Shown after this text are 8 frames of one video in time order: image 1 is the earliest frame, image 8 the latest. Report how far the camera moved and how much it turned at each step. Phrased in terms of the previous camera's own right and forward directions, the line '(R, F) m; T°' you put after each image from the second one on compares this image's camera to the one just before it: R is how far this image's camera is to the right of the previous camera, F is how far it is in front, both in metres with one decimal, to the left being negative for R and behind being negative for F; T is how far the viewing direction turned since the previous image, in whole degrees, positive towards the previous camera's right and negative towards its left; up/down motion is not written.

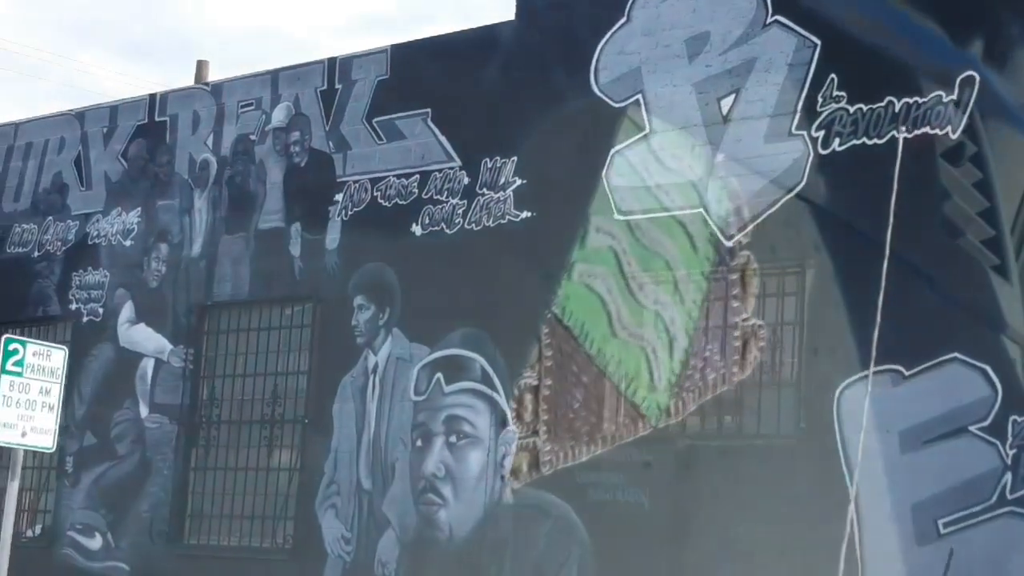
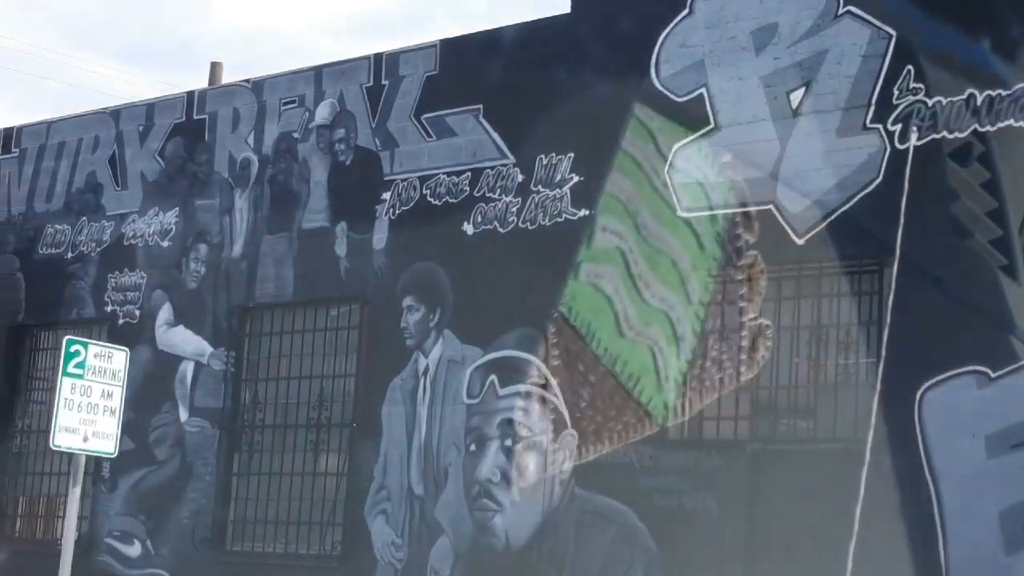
(-0.5, +0.3) m; 0°
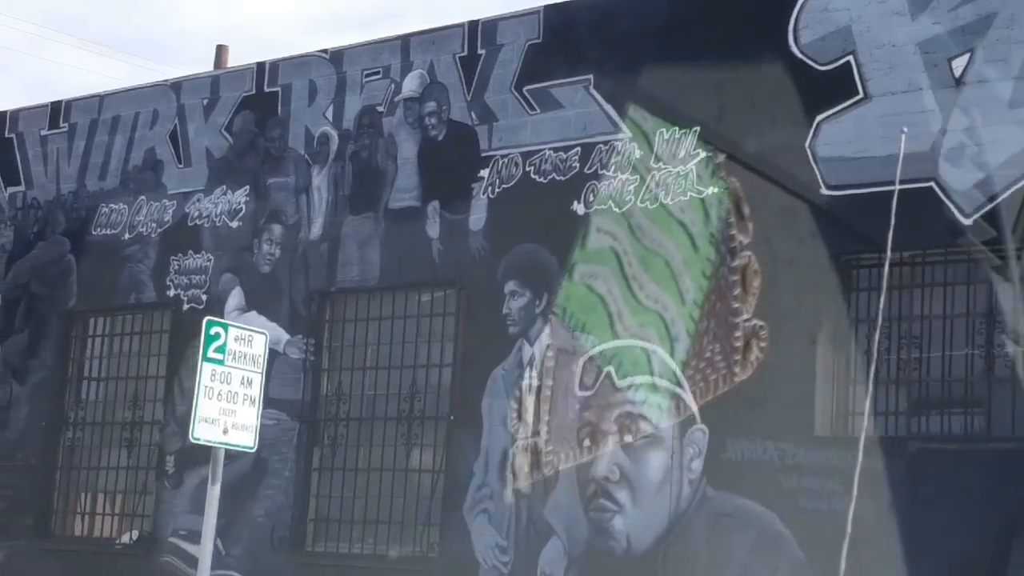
(-1.2, +0.9) m; +1°
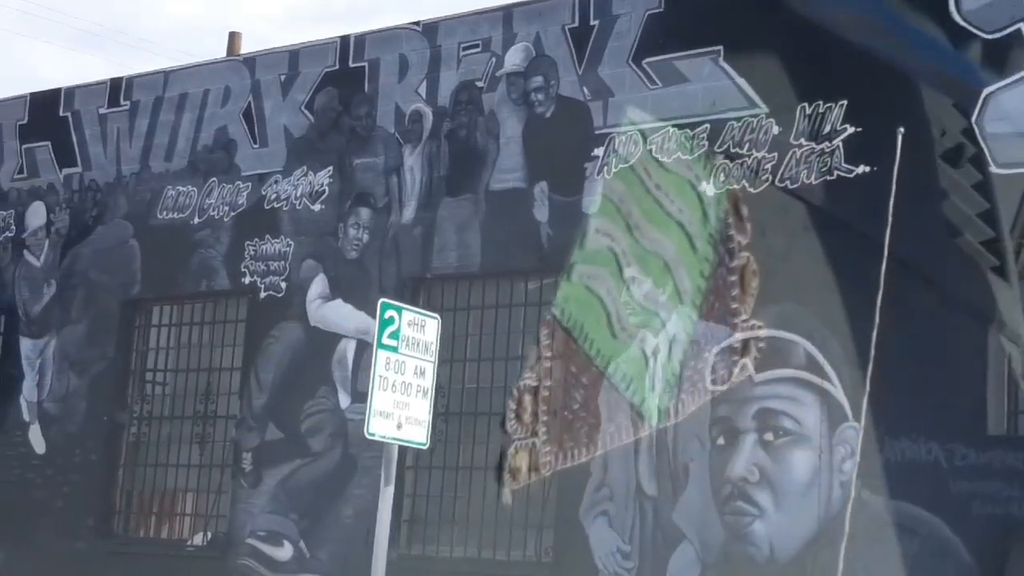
(-1.1, +0.8) m; 0°
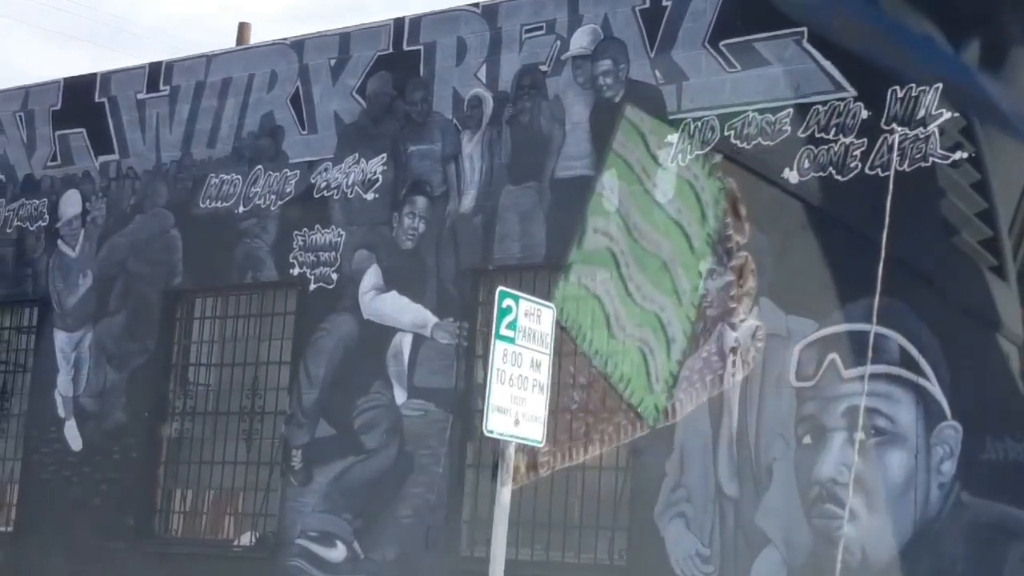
(-0.6, +0.5) m; 0°
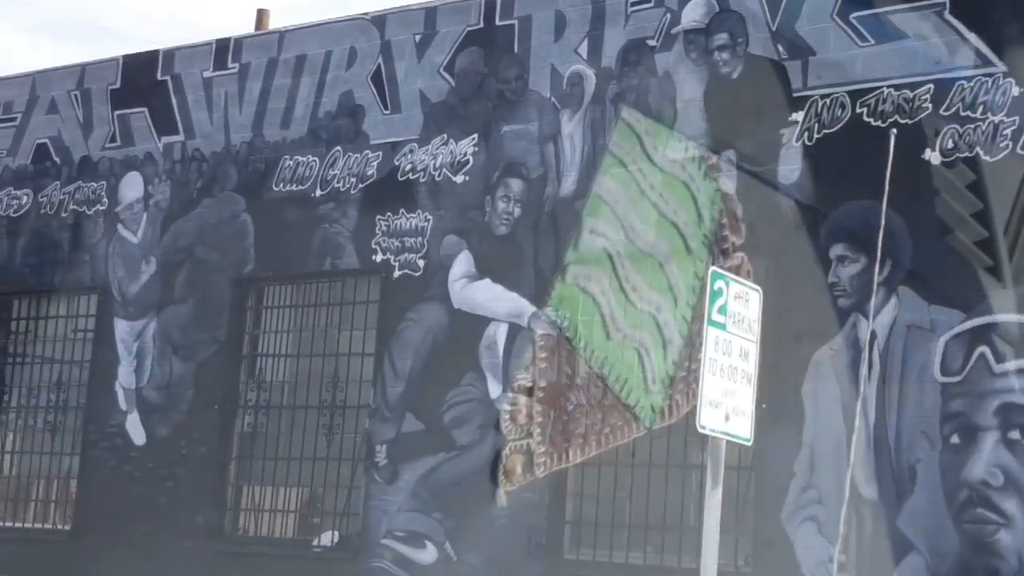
(-0.9, +0.7) m; 0°
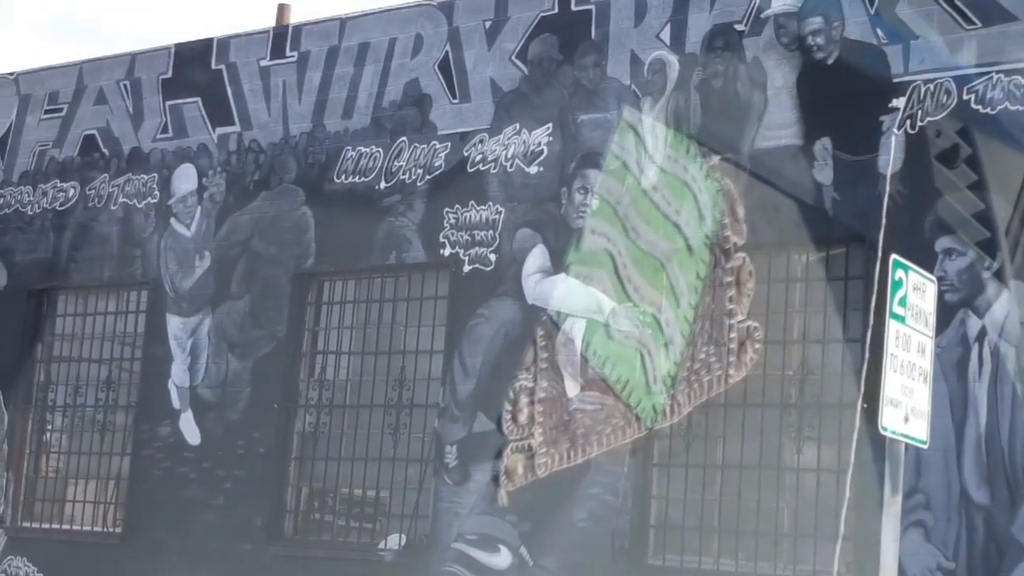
(-0.6, +0.4) m; 0°
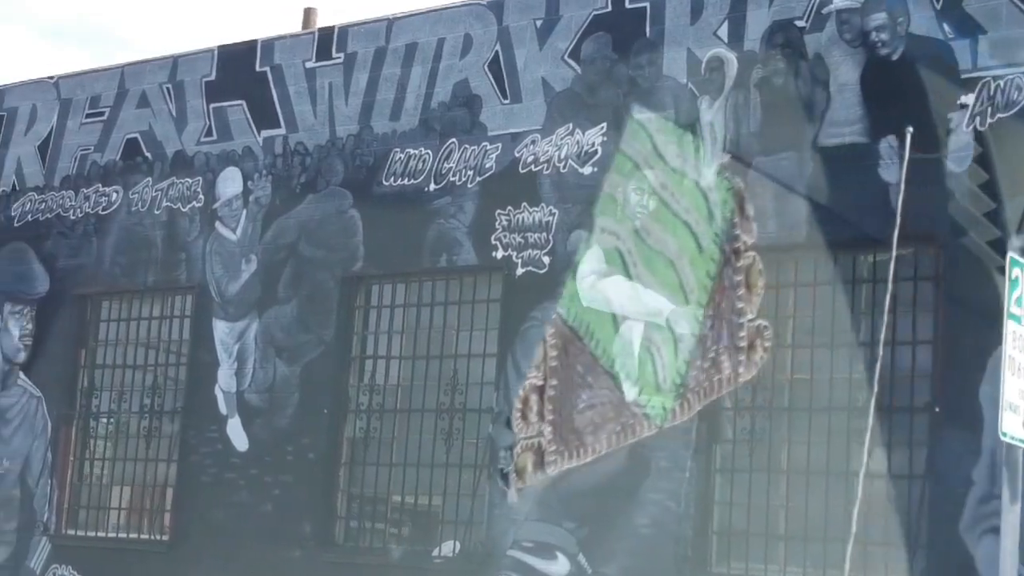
(-0.3, +0.2) m; -1°
